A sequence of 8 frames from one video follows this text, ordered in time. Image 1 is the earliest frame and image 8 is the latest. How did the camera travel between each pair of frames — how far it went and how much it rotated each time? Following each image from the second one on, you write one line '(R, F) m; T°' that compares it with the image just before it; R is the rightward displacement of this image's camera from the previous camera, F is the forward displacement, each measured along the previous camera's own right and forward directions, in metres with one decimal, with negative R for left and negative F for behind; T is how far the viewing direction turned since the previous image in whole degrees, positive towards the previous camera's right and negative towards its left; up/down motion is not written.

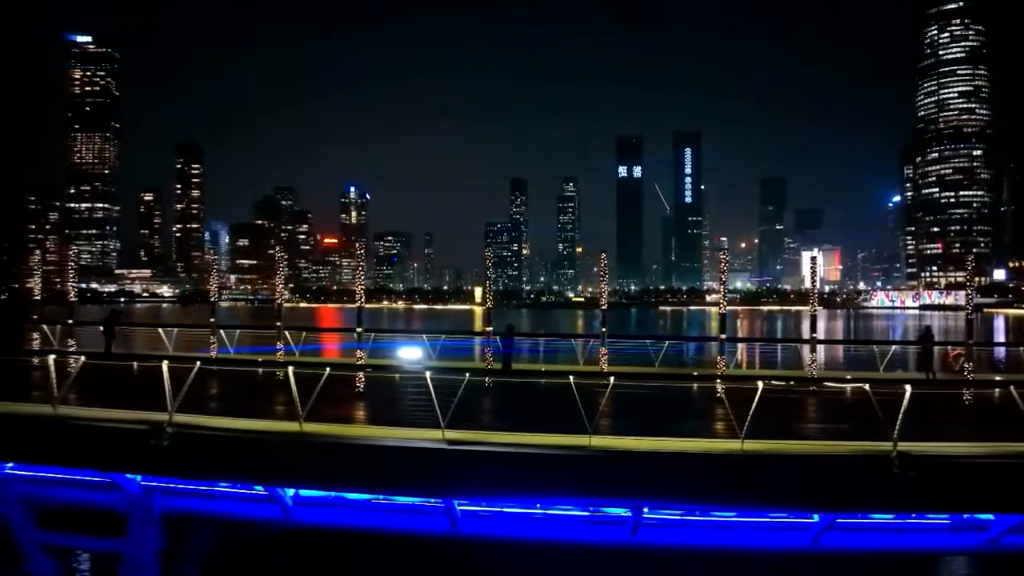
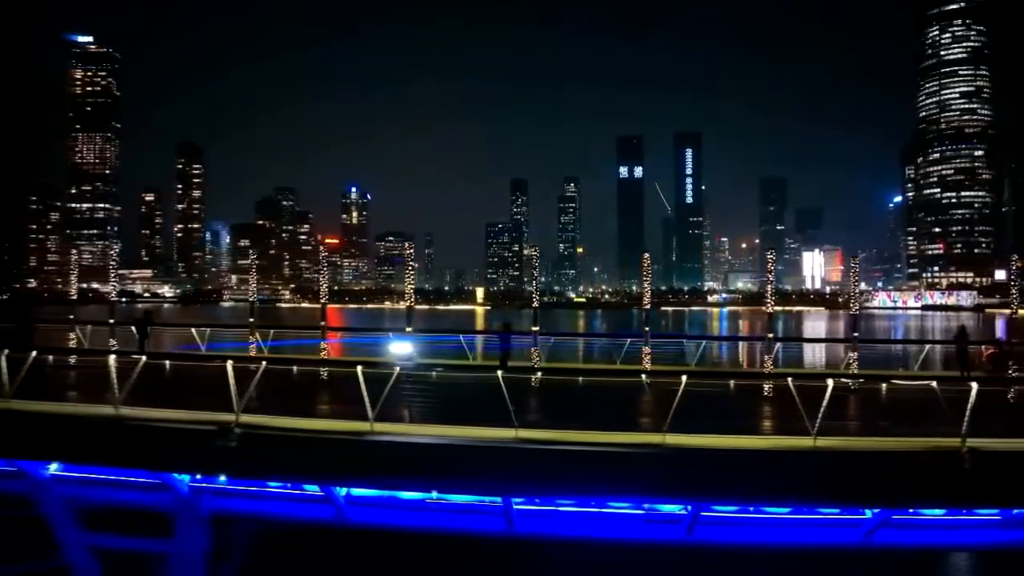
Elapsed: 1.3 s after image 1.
(-0.5, -0.1) m; 0°
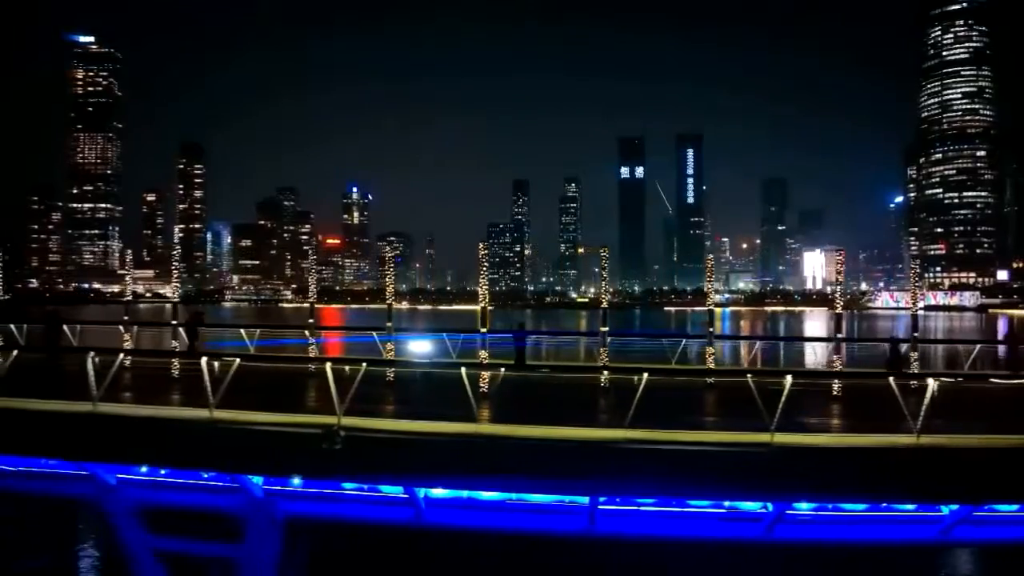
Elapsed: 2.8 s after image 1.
(-0.3, 0.0) m; 0°
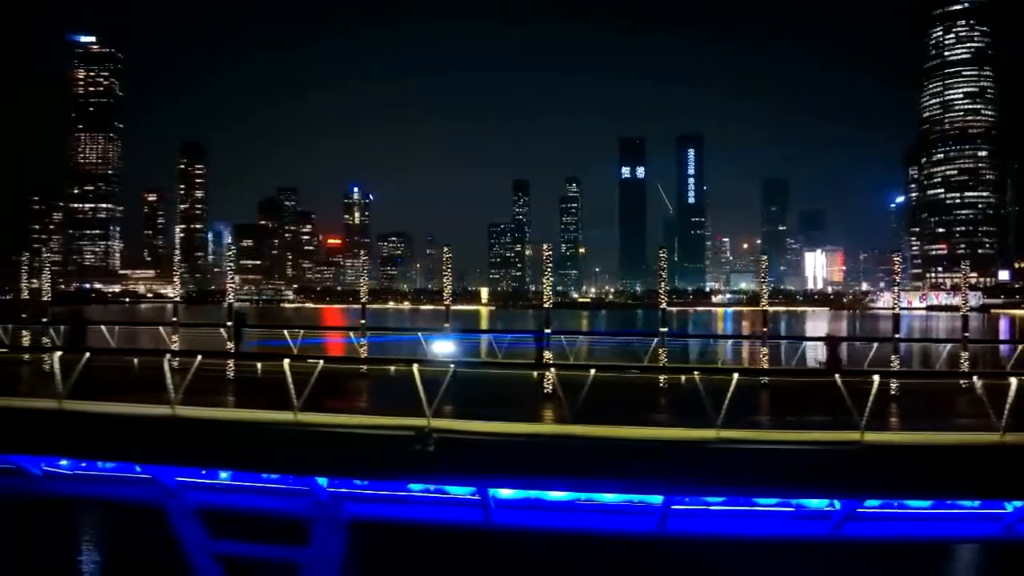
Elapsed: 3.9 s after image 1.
(-0.2, +0.1) m; 0°
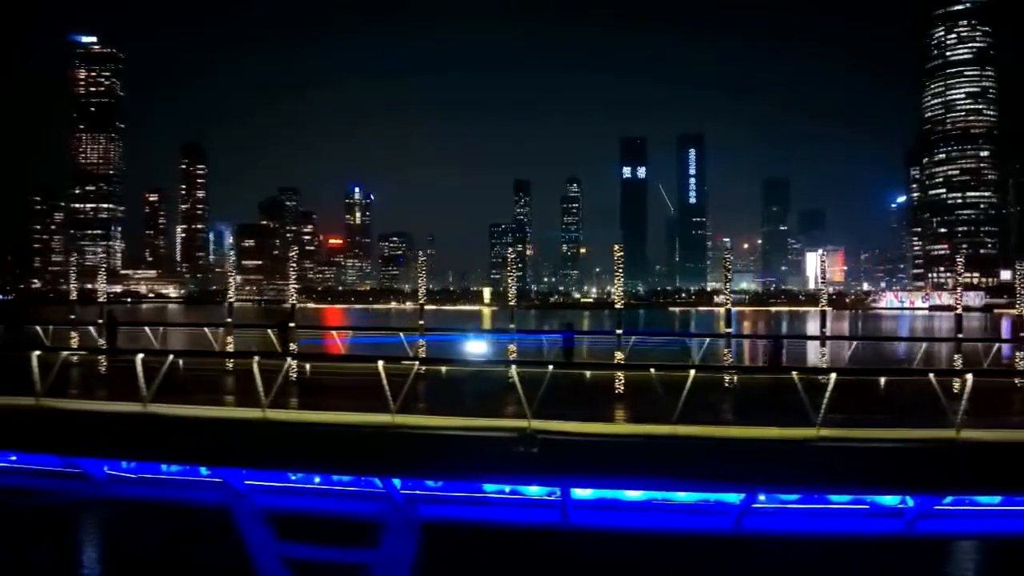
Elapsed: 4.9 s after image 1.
(-0.7, -0.1) m; 0°
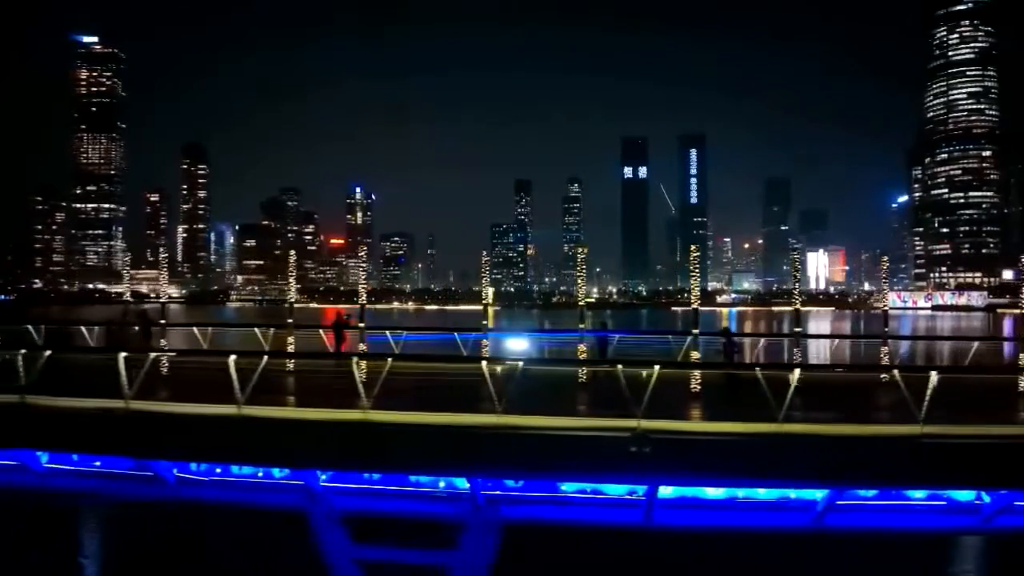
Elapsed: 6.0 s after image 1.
(-0.5, 0.0) m; 0°
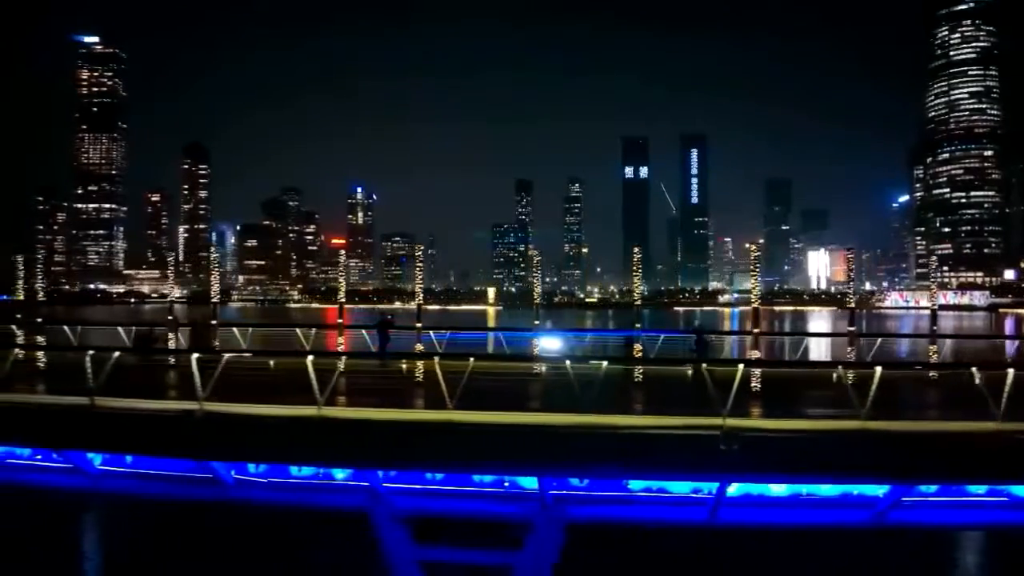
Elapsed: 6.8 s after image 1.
(-0.1, 0.0) m; 0°
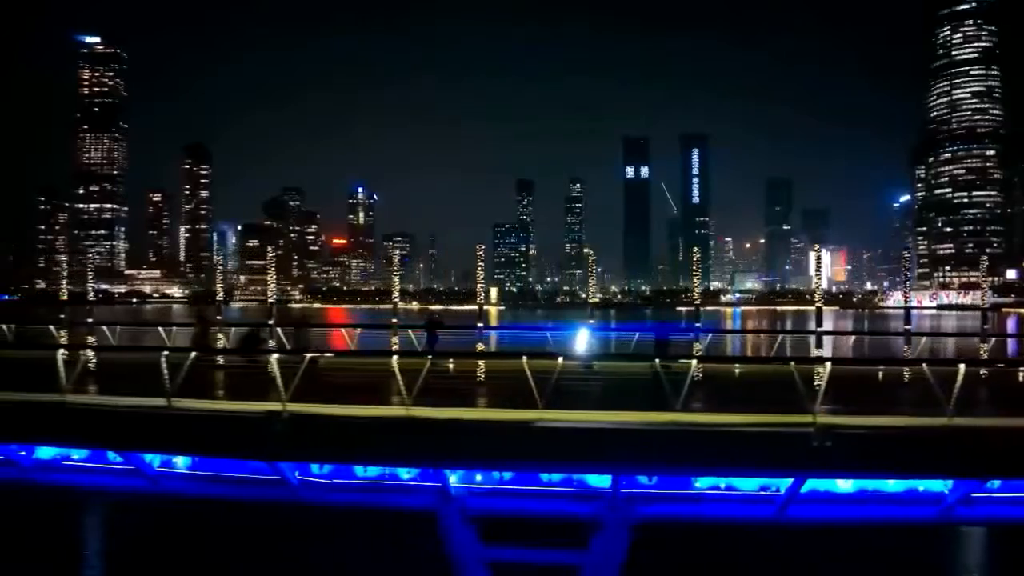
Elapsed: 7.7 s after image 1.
(-0.7, -0.1) m; 0°
